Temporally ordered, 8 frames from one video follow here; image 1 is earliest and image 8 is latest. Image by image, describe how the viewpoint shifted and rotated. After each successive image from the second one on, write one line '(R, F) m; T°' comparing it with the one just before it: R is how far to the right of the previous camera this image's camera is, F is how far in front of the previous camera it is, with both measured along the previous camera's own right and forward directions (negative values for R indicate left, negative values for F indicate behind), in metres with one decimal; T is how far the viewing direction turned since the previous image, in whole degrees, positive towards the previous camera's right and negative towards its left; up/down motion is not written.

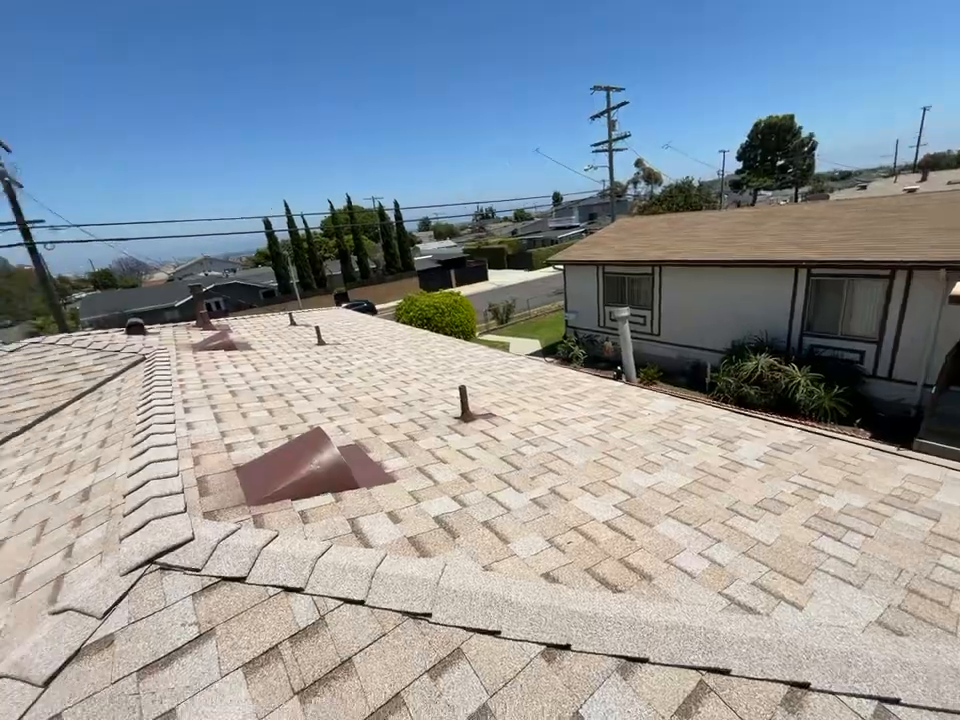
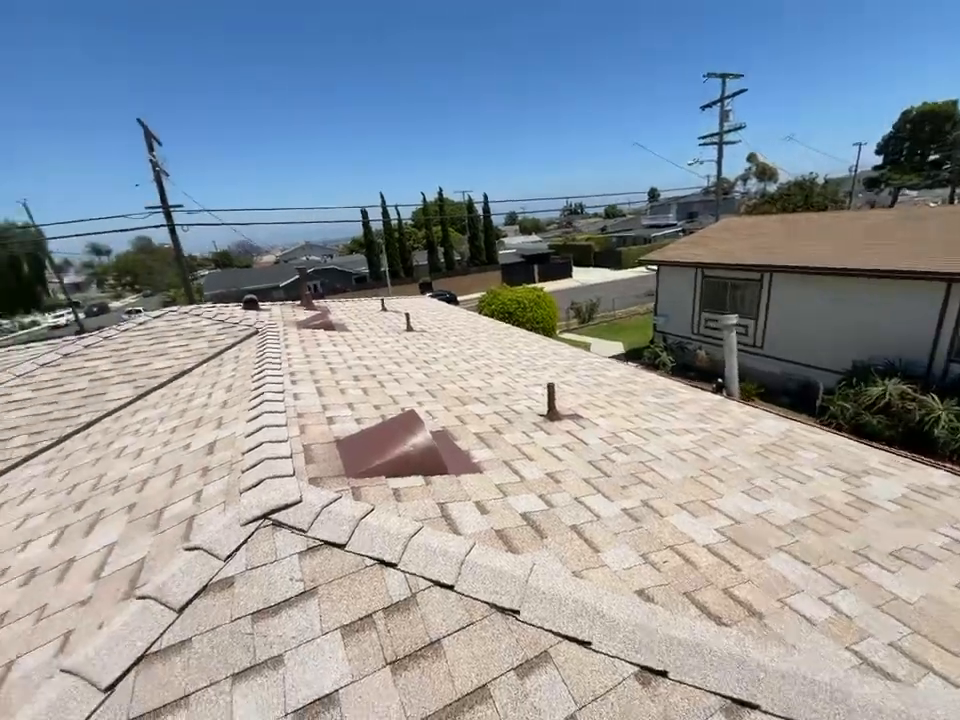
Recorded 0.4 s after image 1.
(-0.2, 0.0) m; -10°
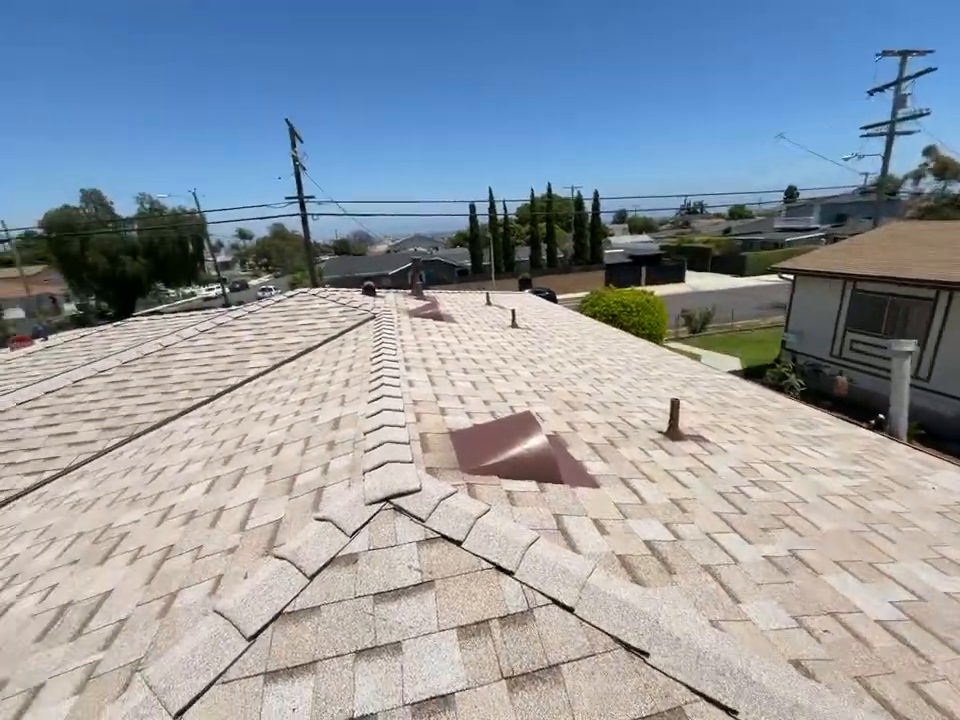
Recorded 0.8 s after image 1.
(-0.3, +0.1) m; -12°
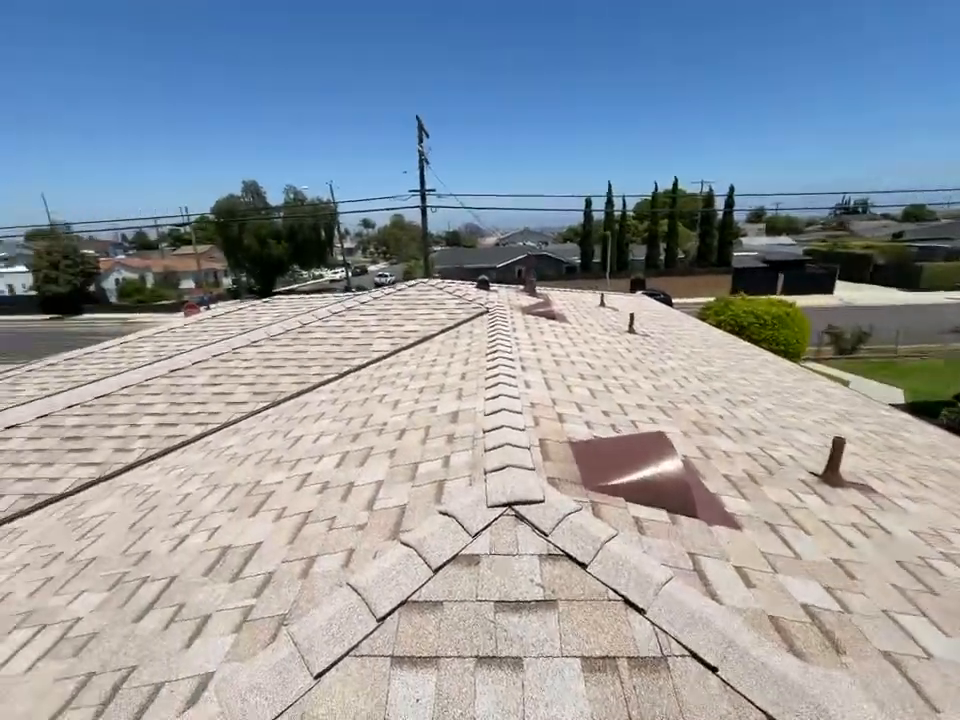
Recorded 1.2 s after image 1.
(-0.2, +0.1) m; -13°
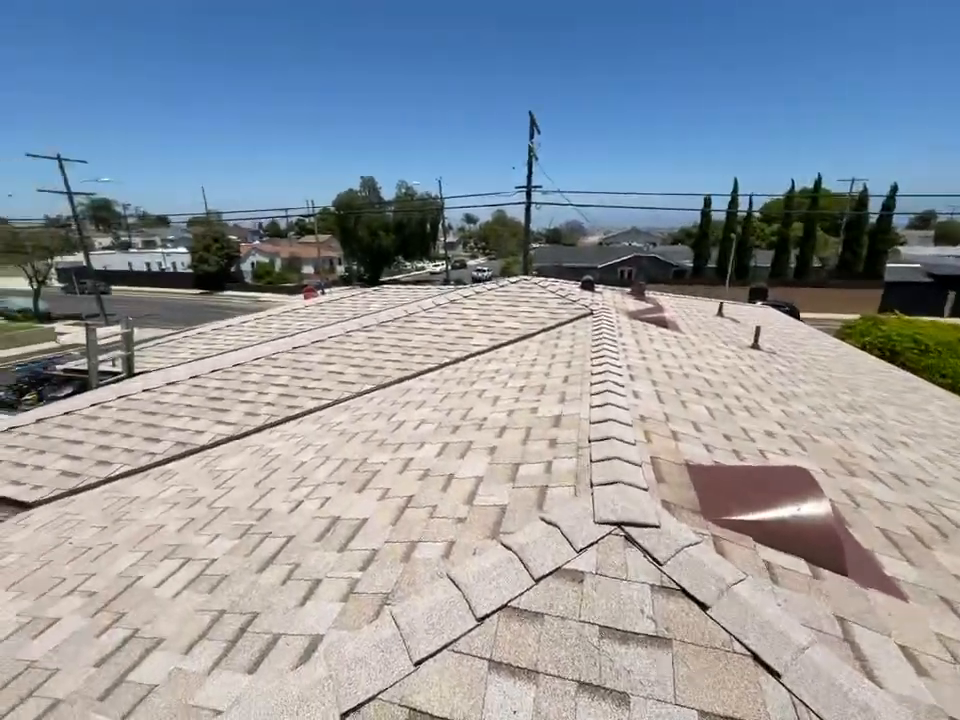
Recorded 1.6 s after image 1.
(-0.2, +0.1) m; -12°
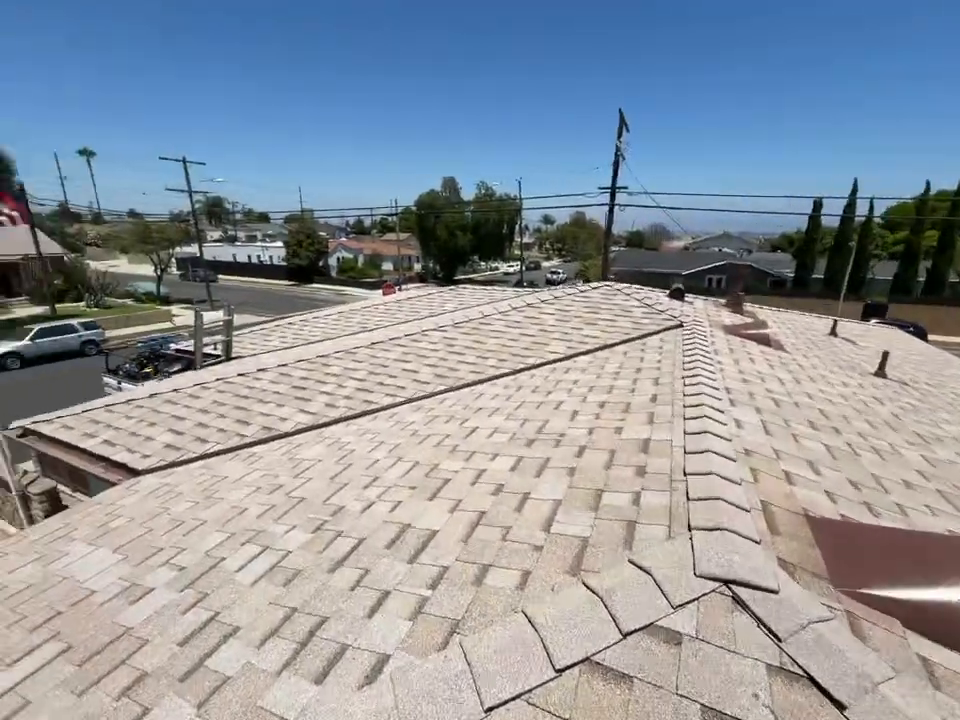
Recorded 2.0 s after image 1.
(-0.1, +0.2) m; -9°
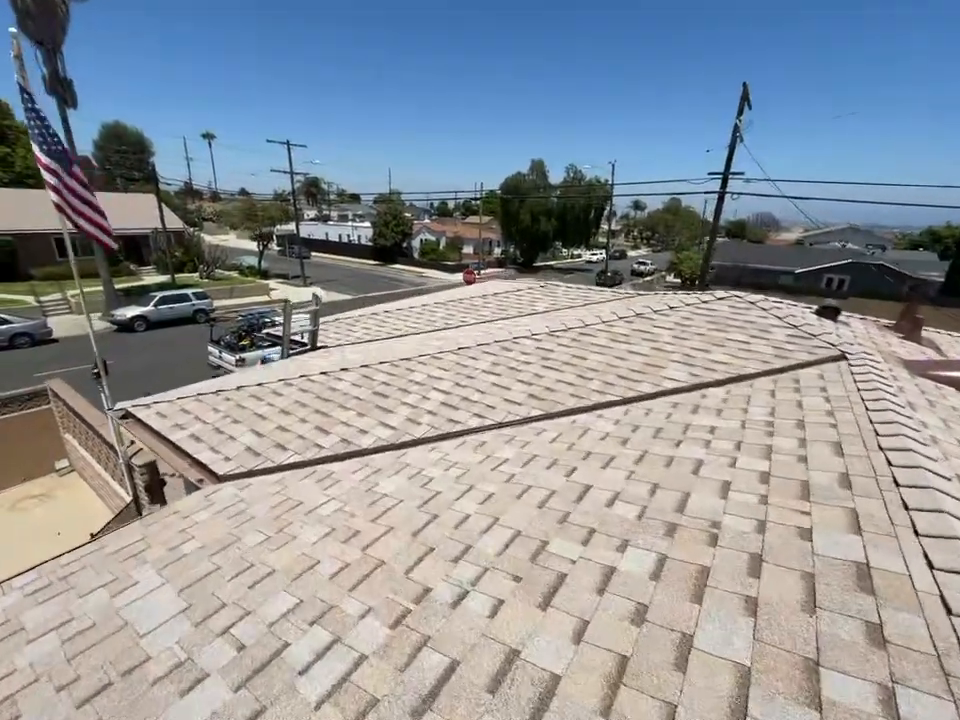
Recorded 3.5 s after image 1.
(-0.5, +0.8) m; -9°
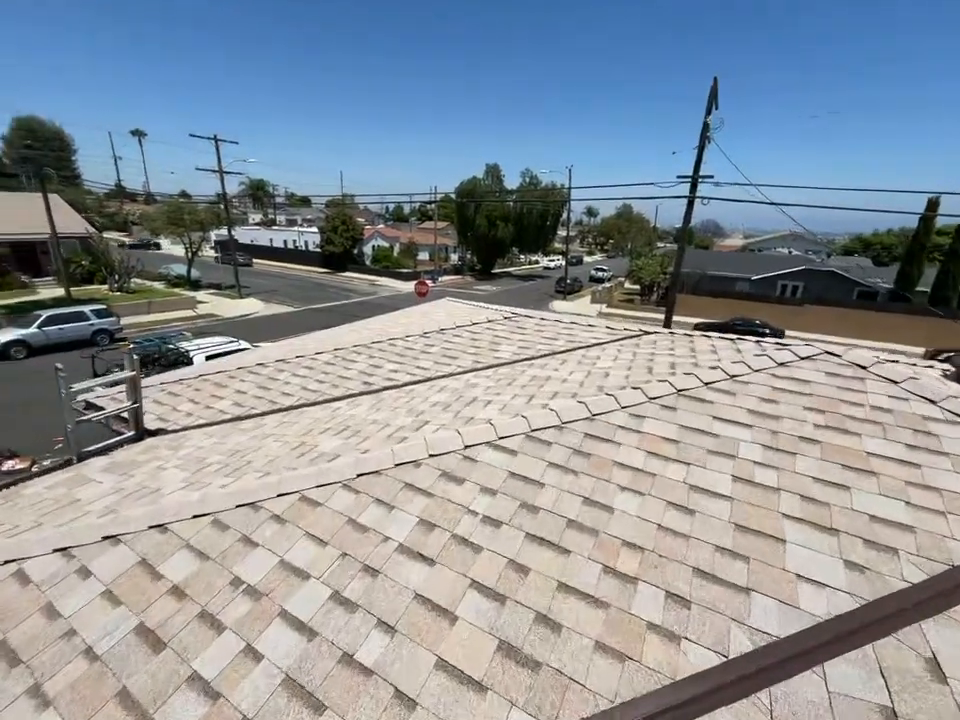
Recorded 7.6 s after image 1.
(+0.4, +3.5) m; +5°
